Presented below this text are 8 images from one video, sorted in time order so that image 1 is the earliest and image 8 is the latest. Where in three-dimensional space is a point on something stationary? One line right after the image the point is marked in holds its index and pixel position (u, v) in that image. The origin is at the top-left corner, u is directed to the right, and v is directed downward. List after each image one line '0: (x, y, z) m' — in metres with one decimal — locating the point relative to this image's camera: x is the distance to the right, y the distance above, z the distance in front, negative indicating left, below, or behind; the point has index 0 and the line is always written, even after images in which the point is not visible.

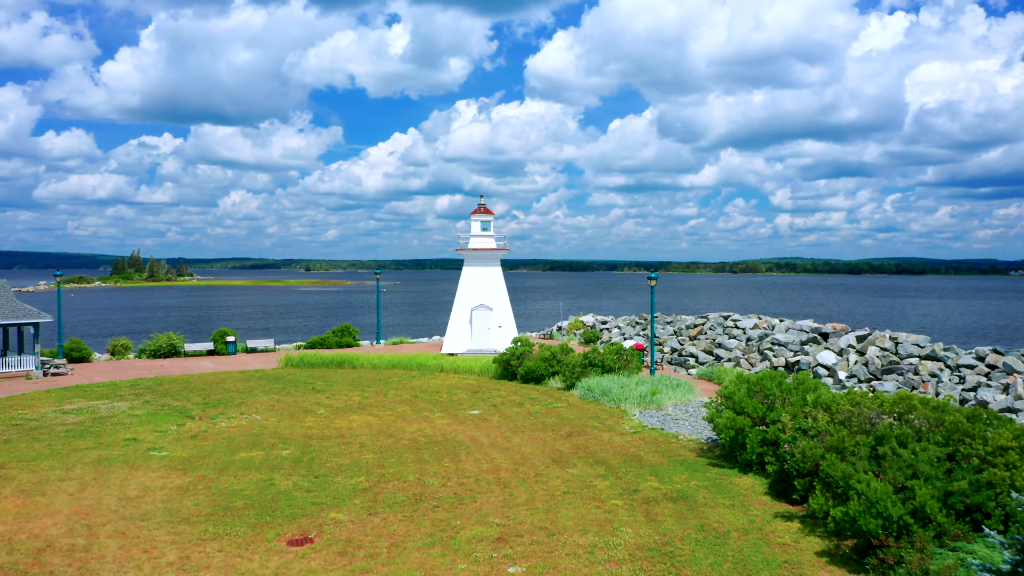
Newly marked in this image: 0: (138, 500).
0: (-6.2, -3.5, +11.6) m
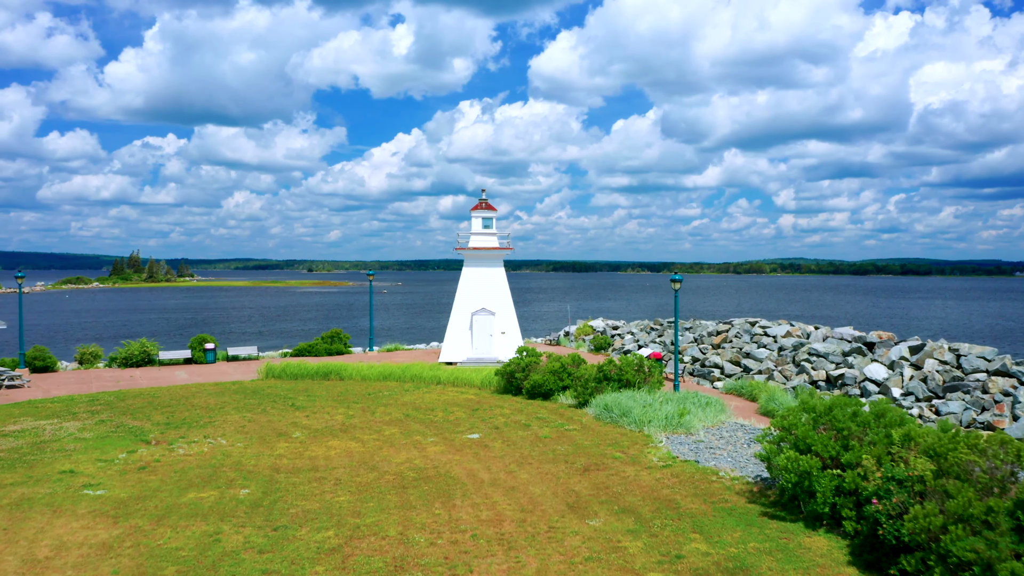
0: (-6.1, -3.6, +9.2) m
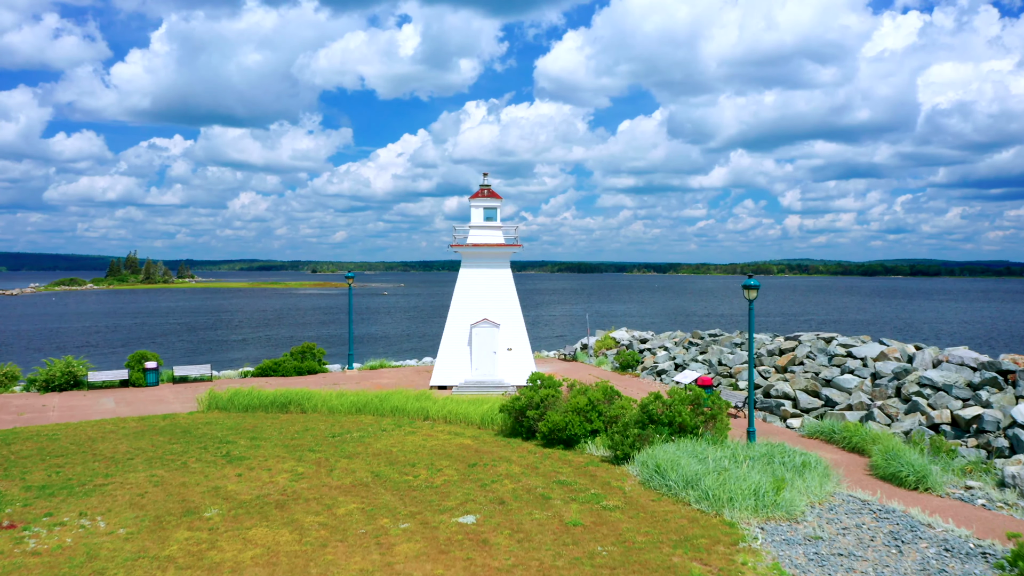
0: (-6.0, -3.8, +4.3) m
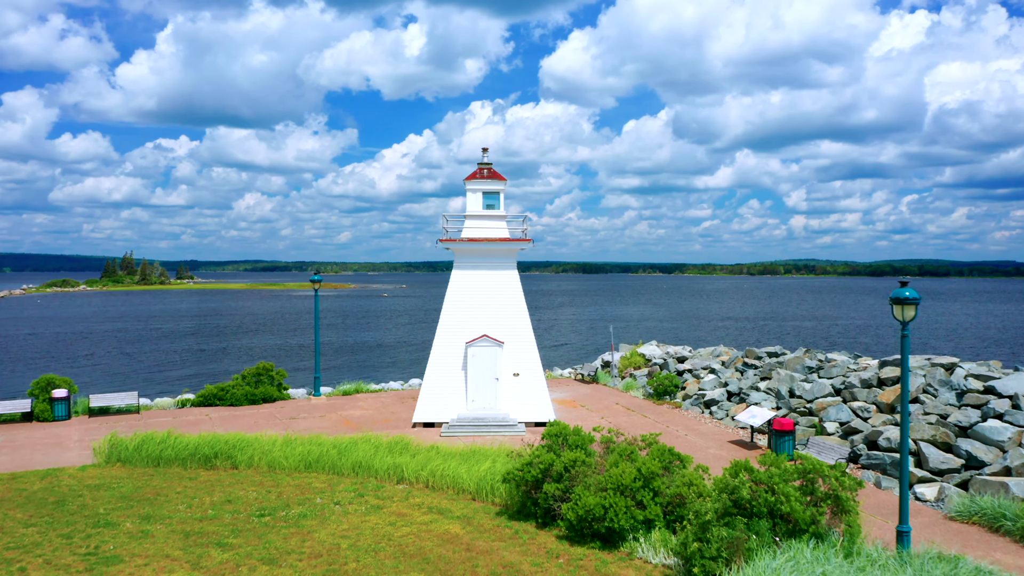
0: (-5.9, -3.9, -0.4) m
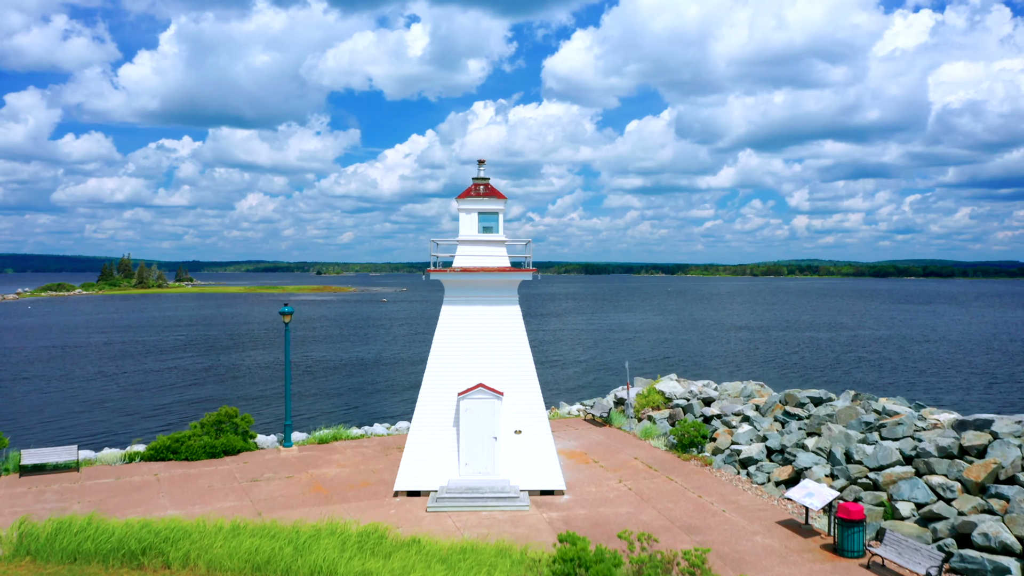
0: (-6.0, -4.7, -3.0) m
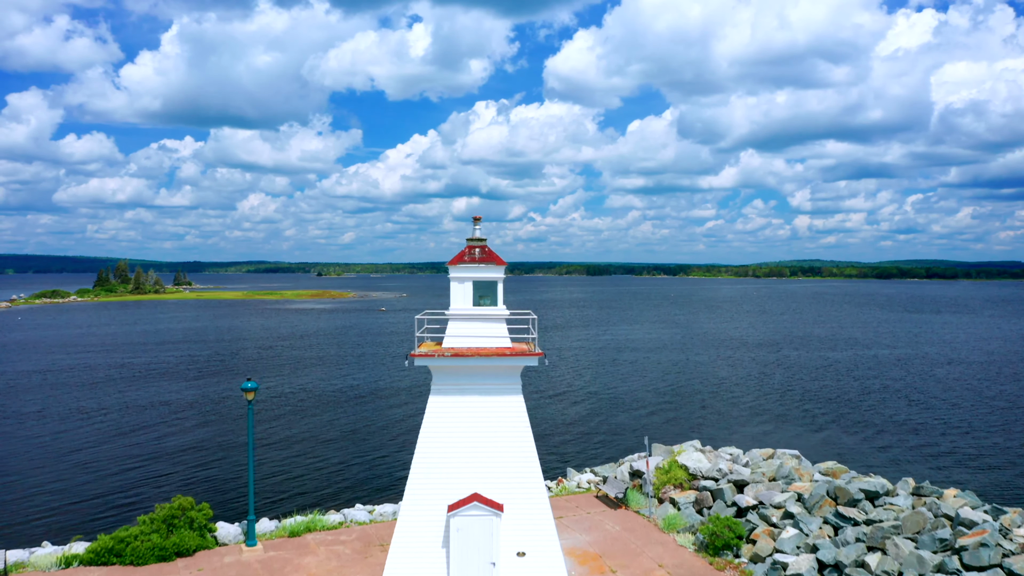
0: (-6.0, -6.2, -5.3) m
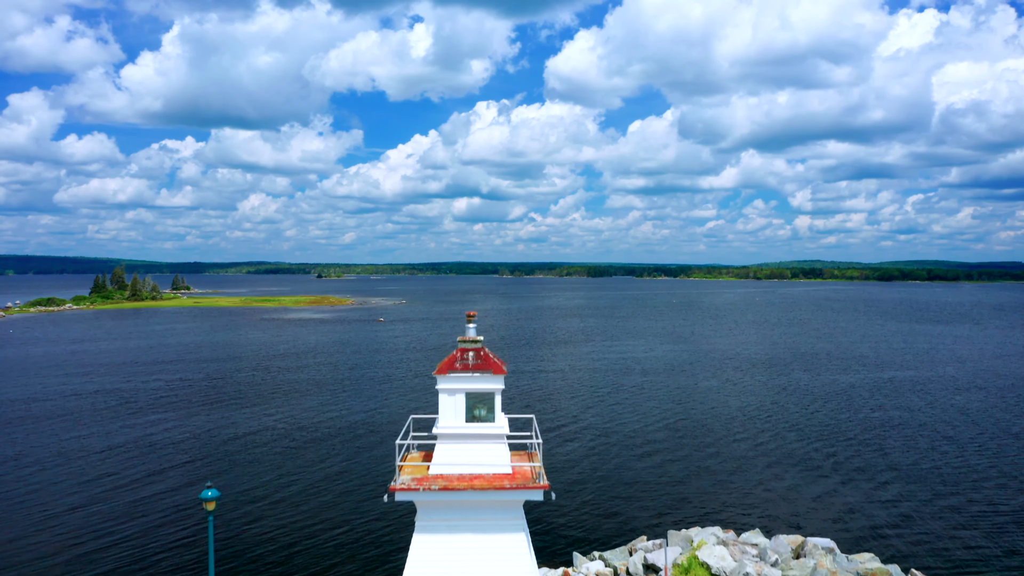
0: (-6.0, -7.8, -7.1) m
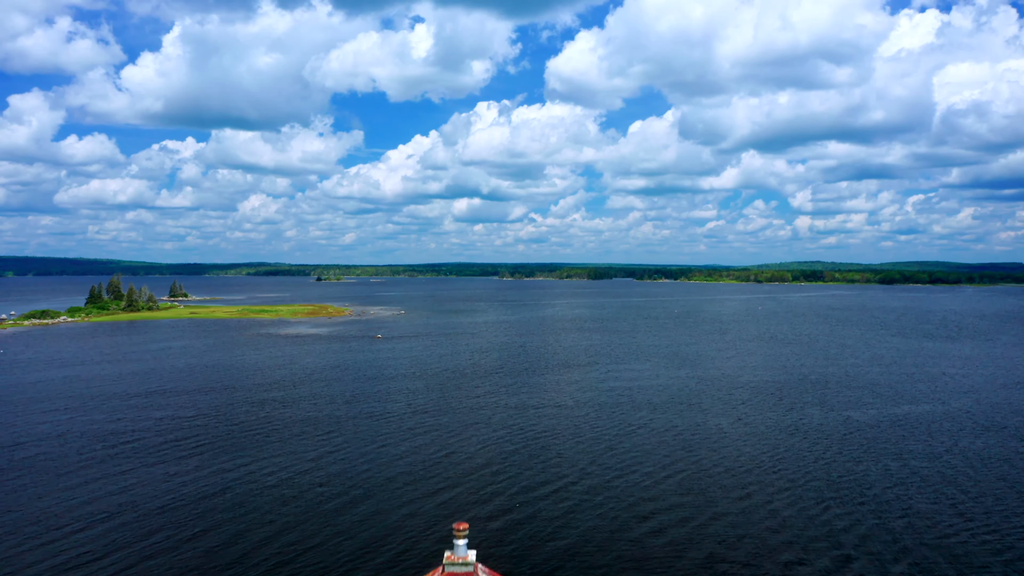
0: (-6.0, -10.4, -9.0) m
